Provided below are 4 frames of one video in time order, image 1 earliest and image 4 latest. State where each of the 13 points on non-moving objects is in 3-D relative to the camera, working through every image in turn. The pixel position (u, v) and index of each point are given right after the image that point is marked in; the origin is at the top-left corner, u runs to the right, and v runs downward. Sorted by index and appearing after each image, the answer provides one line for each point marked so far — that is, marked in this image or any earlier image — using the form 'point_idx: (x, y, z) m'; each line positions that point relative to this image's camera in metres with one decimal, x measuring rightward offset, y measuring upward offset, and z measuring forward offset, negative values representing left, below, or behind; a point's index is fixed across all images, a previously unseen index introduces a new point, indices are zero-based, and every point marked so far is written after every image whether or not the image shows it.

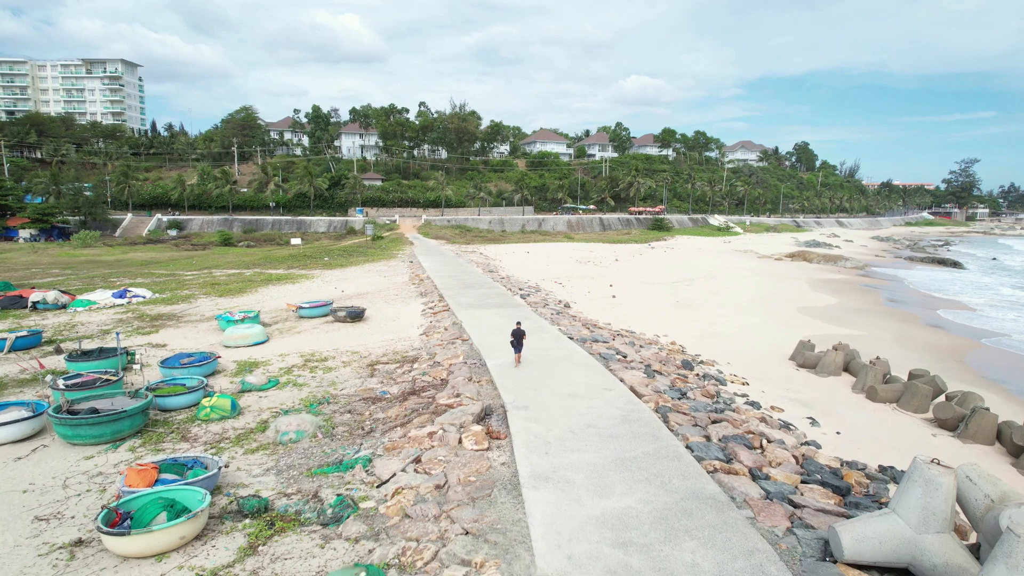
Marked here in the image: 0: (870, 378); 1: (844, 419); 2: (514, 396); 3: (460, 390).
0: (+6.2, -1.6, +8.9) m
1: (+5.0, -1.9, +7.8) m
2: (0.0, -1.5, +7.1) m
3: (-0.8, -1.5, +7.7) m
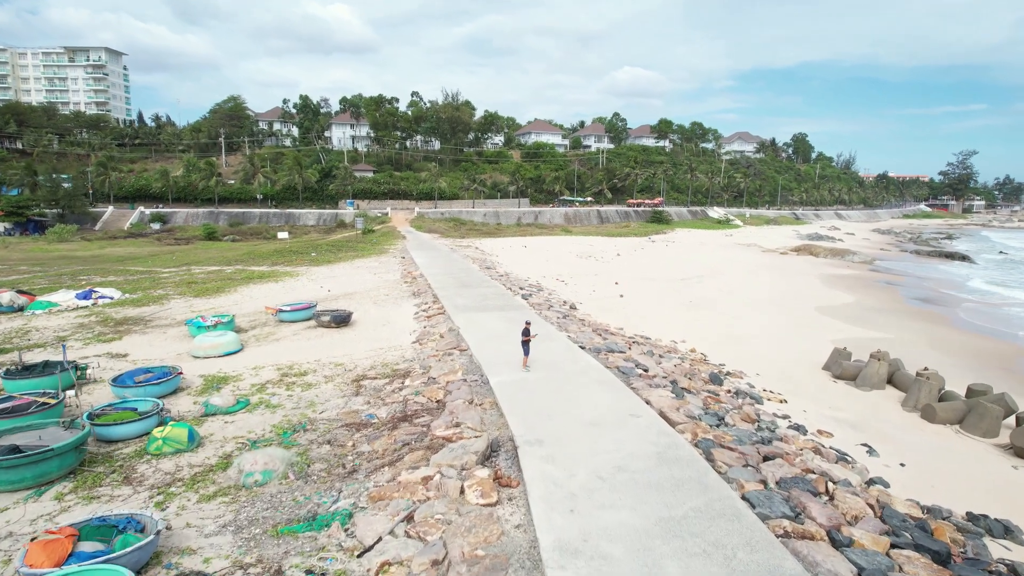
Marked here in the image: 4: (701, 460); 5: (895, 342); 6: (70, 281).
0: (+6.3, -1.6, +7.9) m
1: (+5.1, -2.0, +6.7) m
2: (+0.1, -1.6, +6.0) m
3: (-0.7, -1.6, +6.6) m
4: (+1.9, -1.7, +5.3) m
5: (+9.1, -1.3, +12.2) m
6: (-15.9, +0.3, +18.5) m
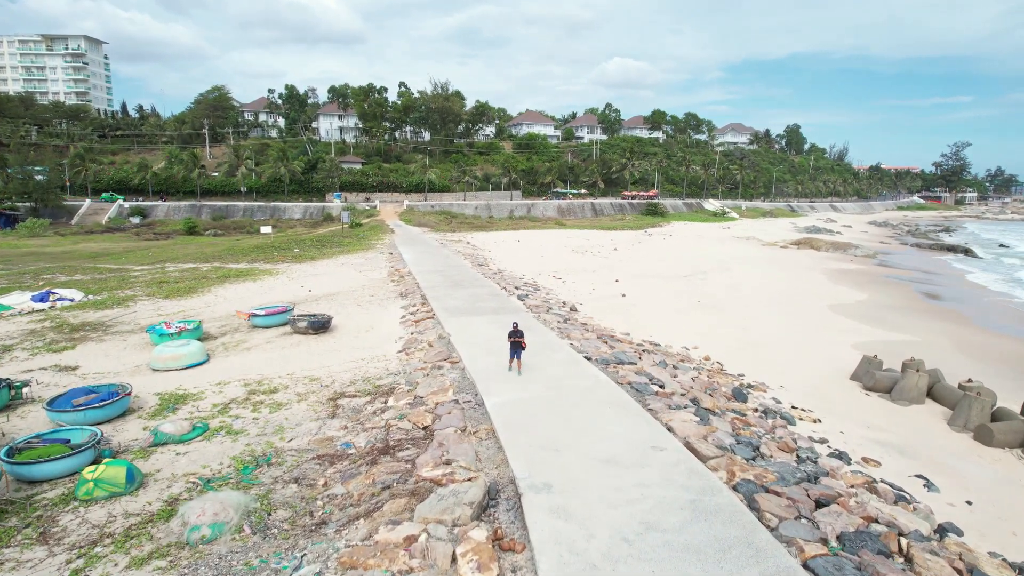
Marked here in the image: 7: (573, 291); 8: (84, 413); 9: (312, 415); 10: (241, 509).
0: (+6.3, -1.7, +7.0) m
1: (+5.1, -2.1, +5.8) m
2: (+0.1, -1.7, +5.0) m
3: (-0.7, -1.8, +5.6) m
4: (+2.0, -1.9, +4.3) m
5: (+9.0, -1.3, +11.3) m
6: (-16.1, +0.3, +17.2) m
7: (+1.9, -0.1, +16.2) m
8: (-5.5, -1.6, +6.6) m
9: (-2.8, -1.8, +7.3) m
10: (-2.6, -2.1, +5.0) m
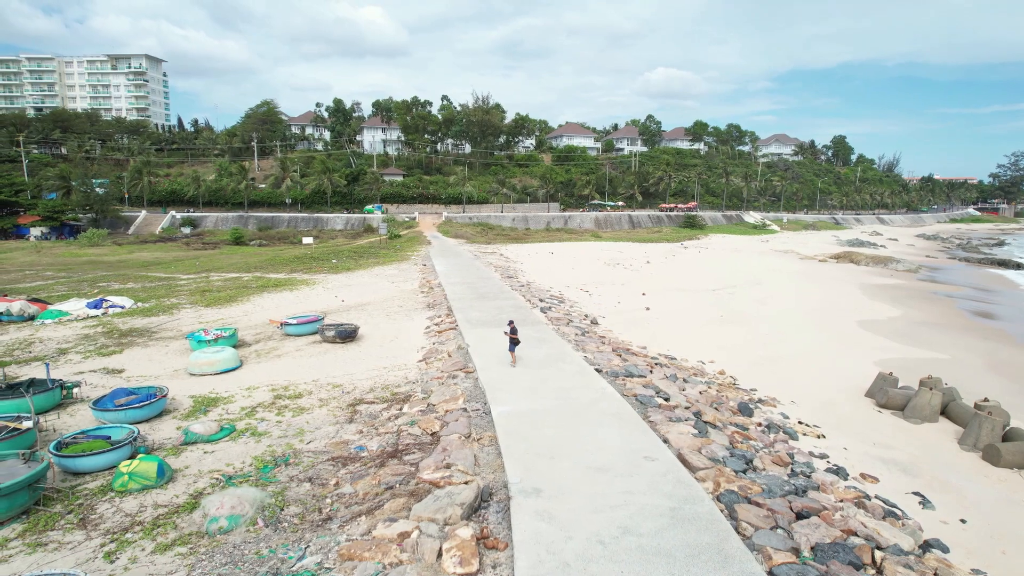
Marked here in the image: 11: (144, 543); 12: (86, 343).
0: (+6.3, -2.0, +6.8) m
1: (+5.1, -2.3, +5.7) m
2: (+0.1, -1.9, +5.2) m
3: (-0.7, -1.9, +5.9) m
4: (+1.8, -2.0, +4.4) m
5: (+9.4, -1.7, +11.0) m
6: (-15.2, 0.0, +18.6) m
7: (+2.6, -0.5, +16.3) m
8: (-5.4, -1.7, +7.2) m
9: (-2.7, -2.0, +7.7) m
10: (-2.7, -2.3, +5.4) m
11: (-3.5, -2.4, +4.9) m
12: (-9.5, -1.2, +11.5) m
